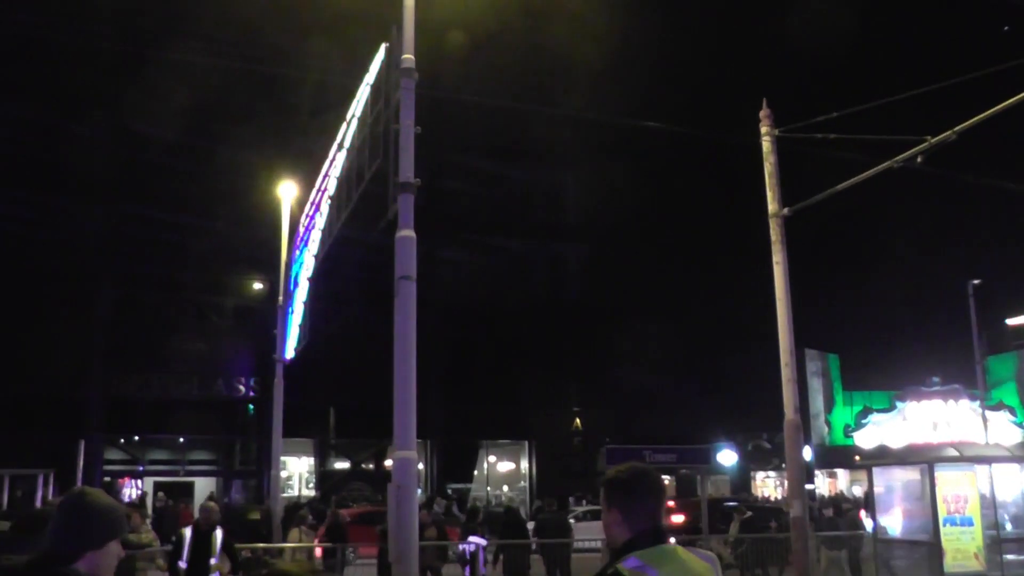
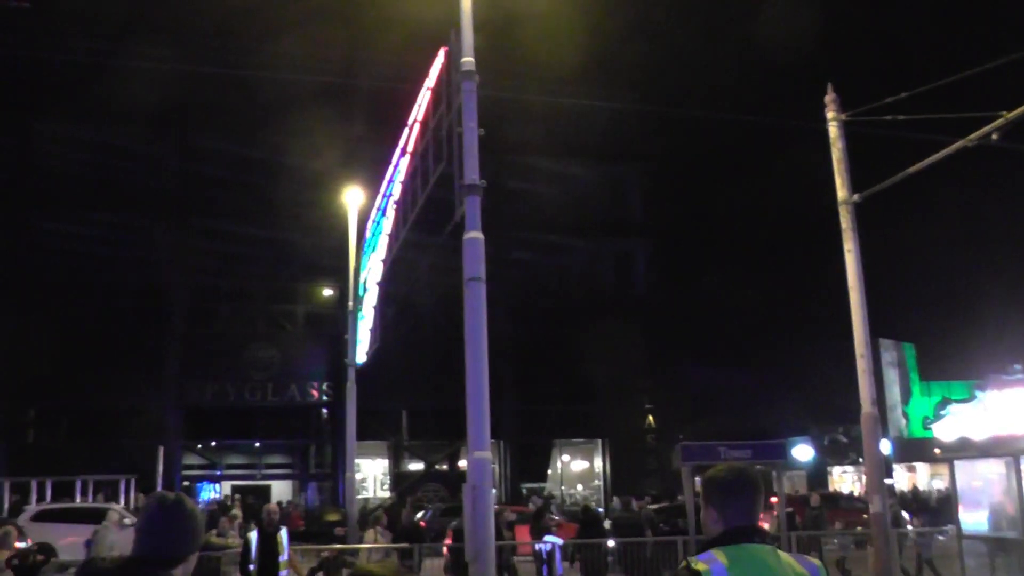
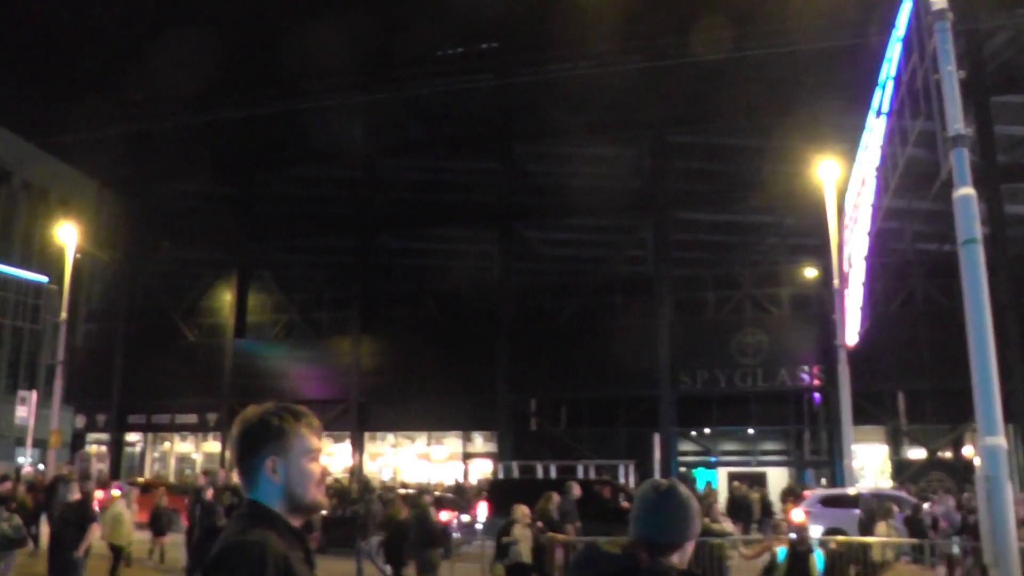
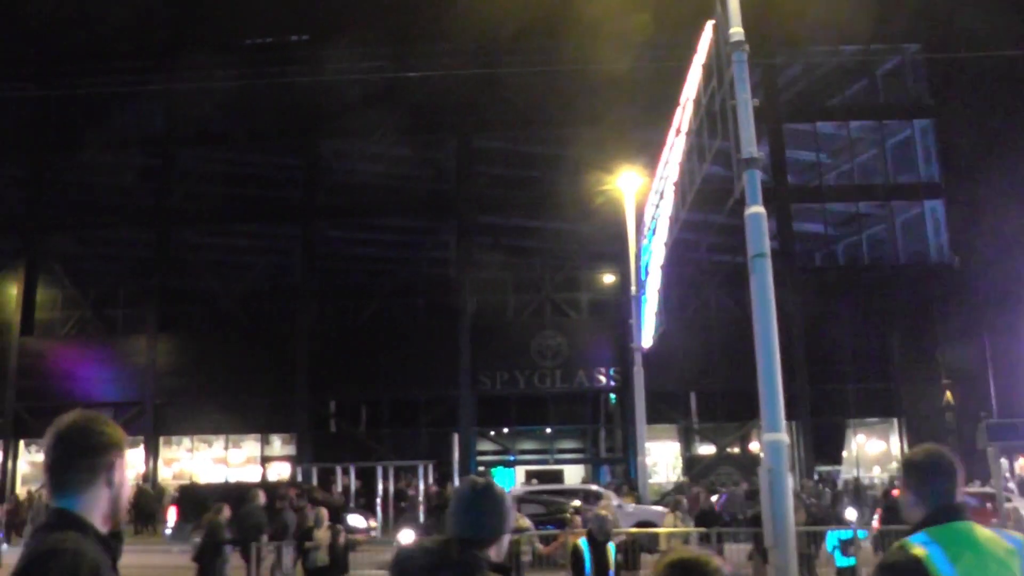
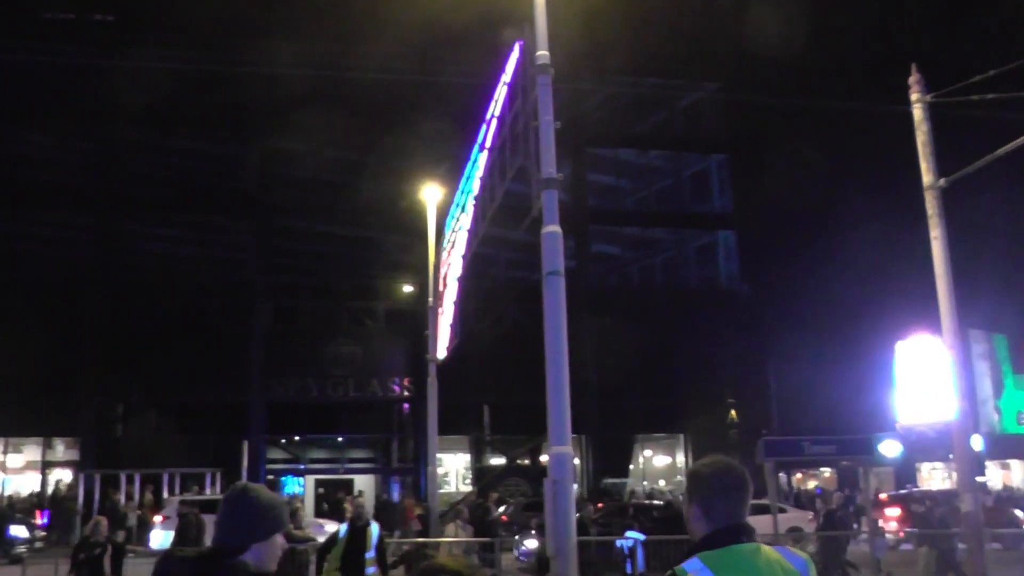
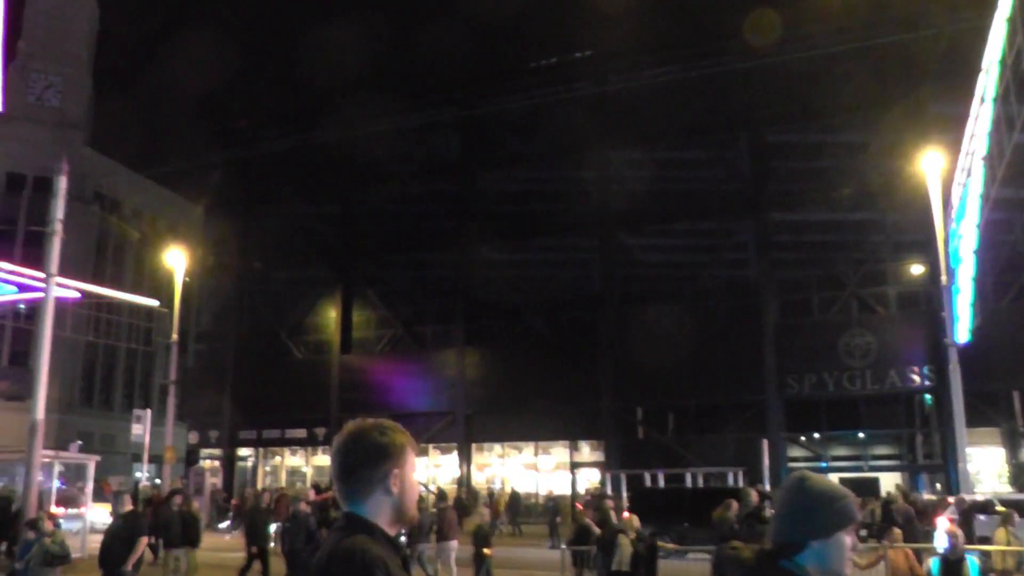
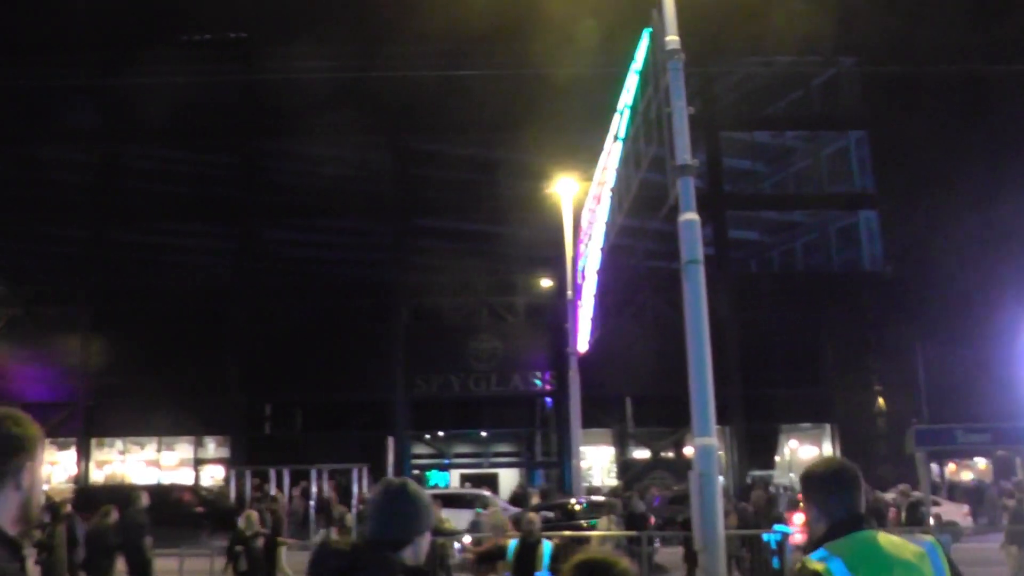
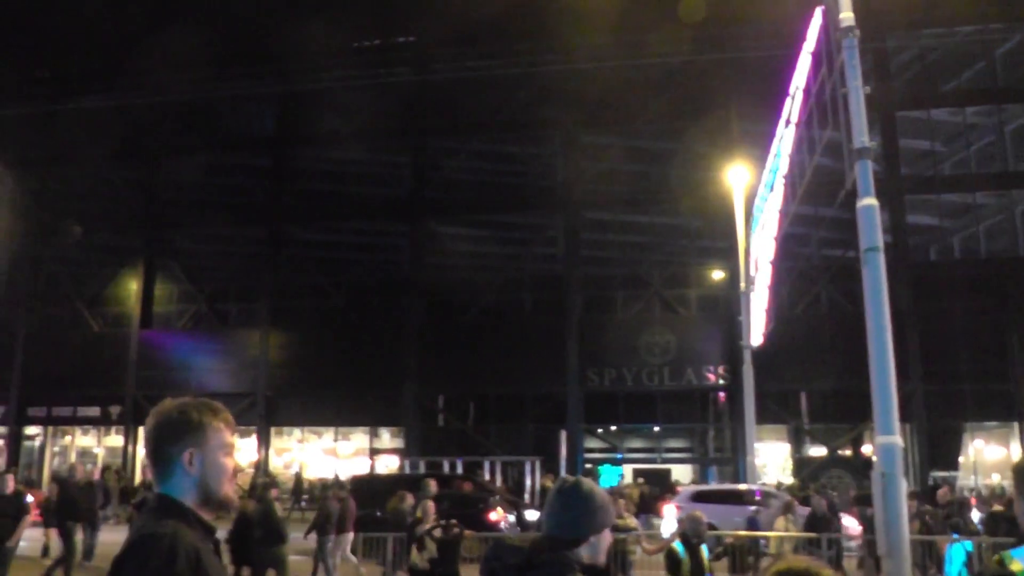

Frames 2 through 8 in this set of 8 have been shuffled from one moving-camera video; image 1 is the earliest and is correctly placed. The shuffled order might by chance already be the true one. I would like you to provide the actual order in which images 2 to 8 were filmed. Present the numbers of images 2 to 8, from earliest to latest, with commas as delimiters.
2, 5, 7, 4, 8, 3, 6
